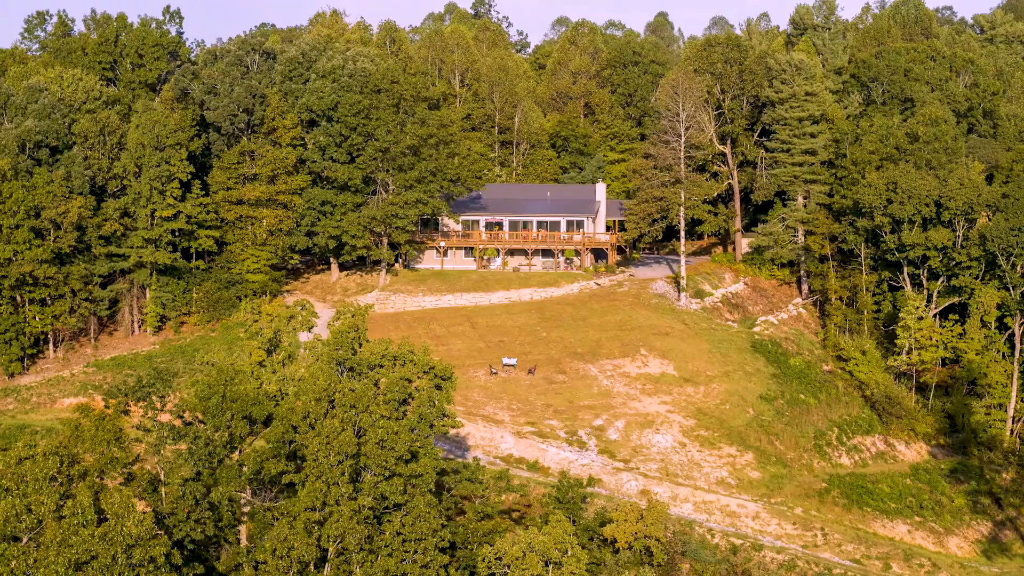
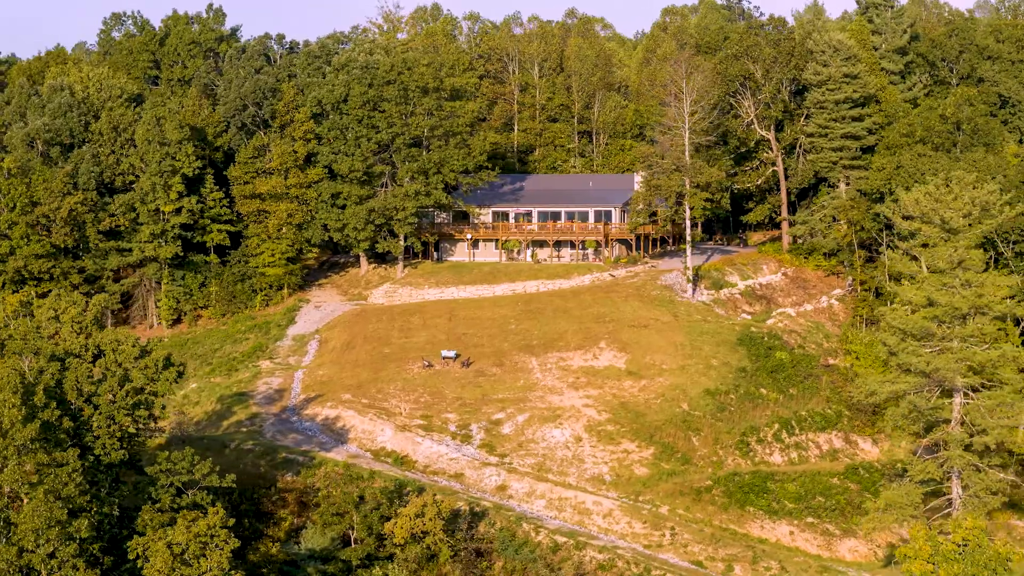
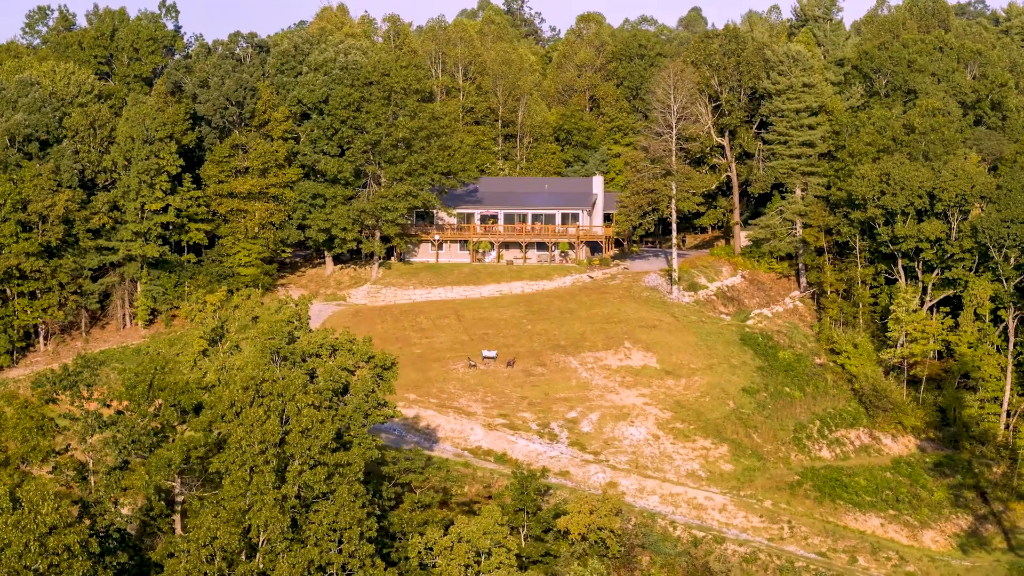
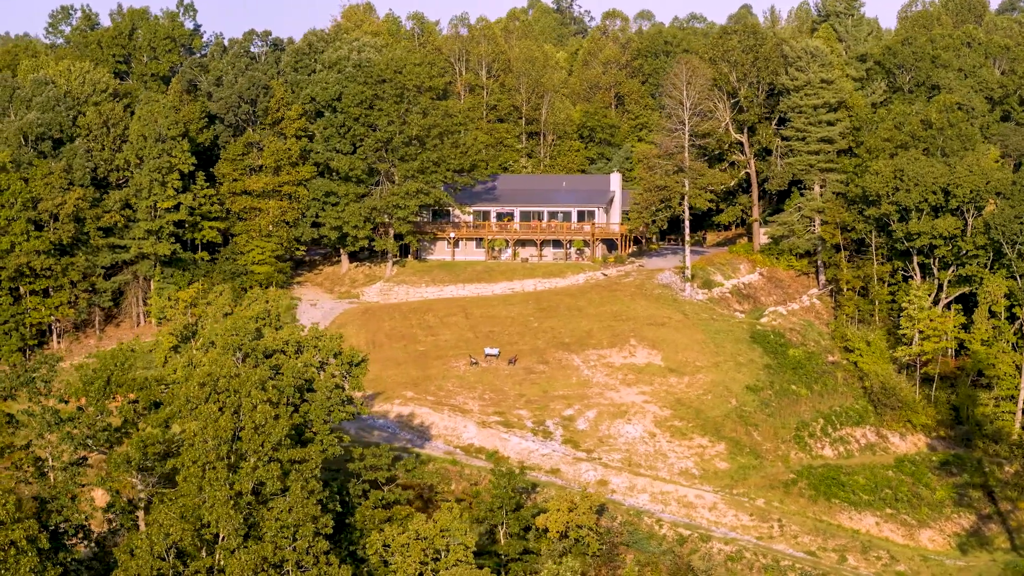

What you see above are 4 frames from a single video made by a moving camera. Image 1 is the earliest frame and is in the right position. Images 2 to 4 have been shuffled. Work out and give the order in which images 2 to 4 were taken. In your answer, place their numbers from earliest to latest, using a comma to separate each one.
3, 4, 2
